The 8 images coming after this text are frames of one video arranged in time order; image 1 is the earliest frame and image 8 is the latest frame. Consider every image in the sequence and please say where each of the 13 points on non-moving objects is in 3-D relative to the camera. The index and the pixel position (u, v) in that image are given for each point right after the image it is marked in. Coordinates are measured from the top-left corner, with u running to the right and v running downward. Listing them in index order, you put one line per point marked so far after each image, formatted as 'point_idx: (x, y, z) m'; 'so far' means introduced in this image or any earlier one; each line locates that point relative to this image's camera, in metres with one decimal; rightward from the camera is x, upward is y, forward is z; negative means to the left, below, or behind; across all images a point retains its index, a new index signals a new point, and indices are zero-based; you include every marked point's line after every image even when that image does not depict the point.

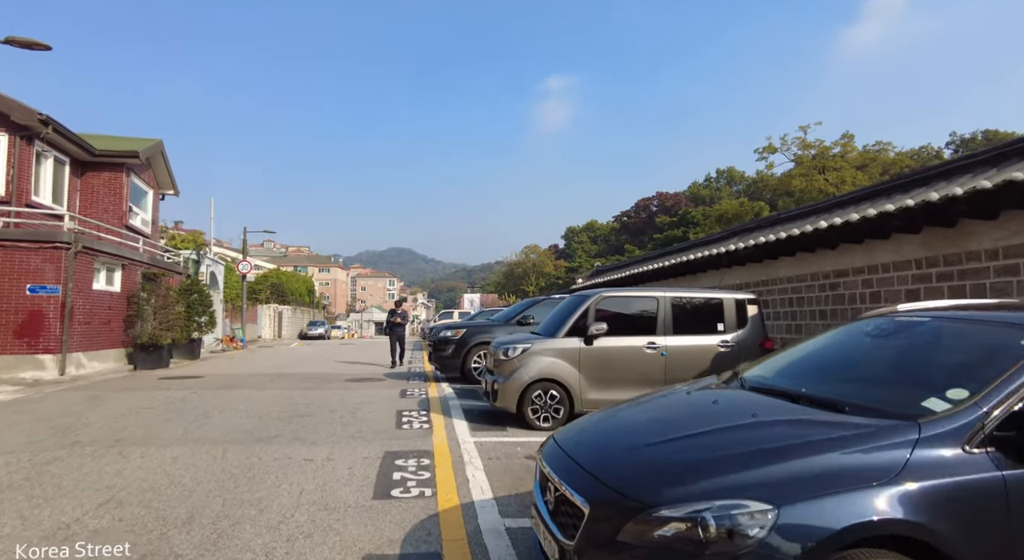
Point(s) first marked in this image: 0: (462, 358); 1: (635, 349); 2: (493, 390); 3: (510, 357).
0: (-1.0, -1.6, +11.6) m
1: (+1.6, -0.9, +7.2) m
2: (-0.2, -1.4, +7.3) m
3: (0.0, -1.0, +7.2) m
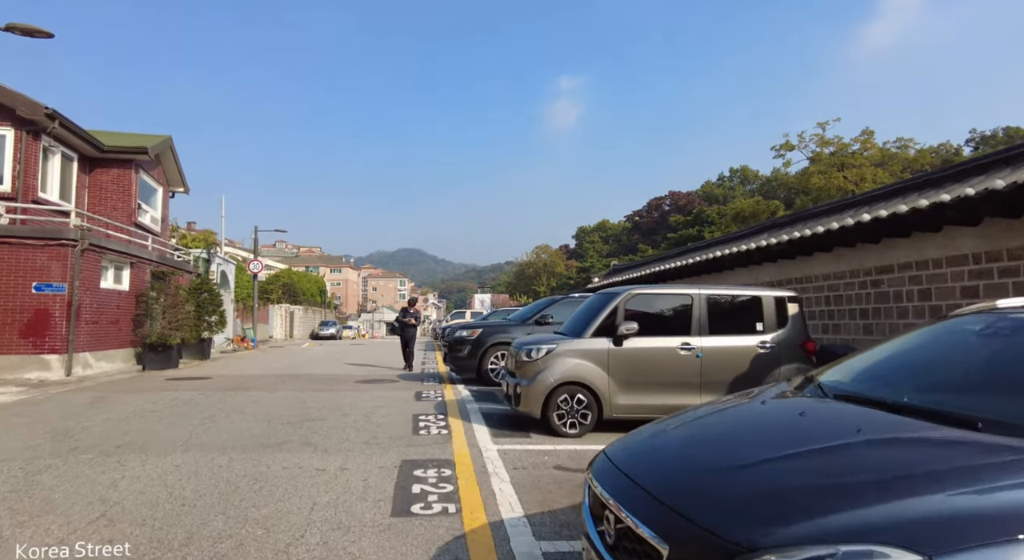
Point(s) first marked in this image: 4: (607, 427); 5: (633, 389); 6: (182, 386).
0: (-0.7, -1.5, +11.2) m
1: (+1.8, -0.8, +6.8) m
2: (0.0, -1.4, +6.9) m
3: (+0.3, -0.9, +6.8) m
4: (+1.2, -1.8, +6.9) m
5: (+1.4, -1.3, +6.7) m
6: (-6.1, -1.9, +10.7) m
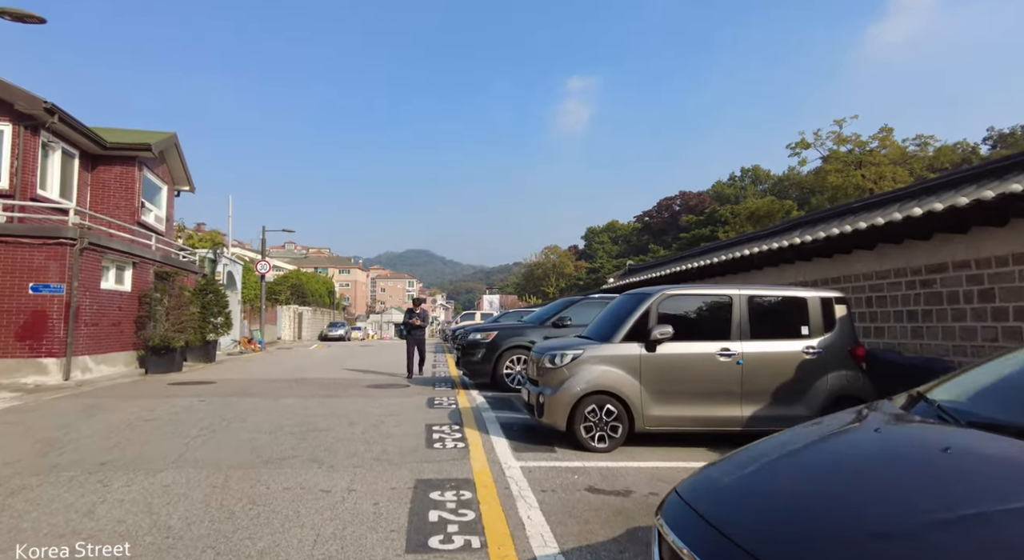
0: (-0.4, -1.5, +10.6) m
1: (+2.1, -0.8, +6.2) m
2: (+0.3, -1.4, +6.3) m
3: (+0.5, -0.9, +6.2) m
4: (+1.4, -1.8, +6.4) m
5: (+1.6, -1.3, +6.1) m
6: (-5.8, -2.0, +10.2) m
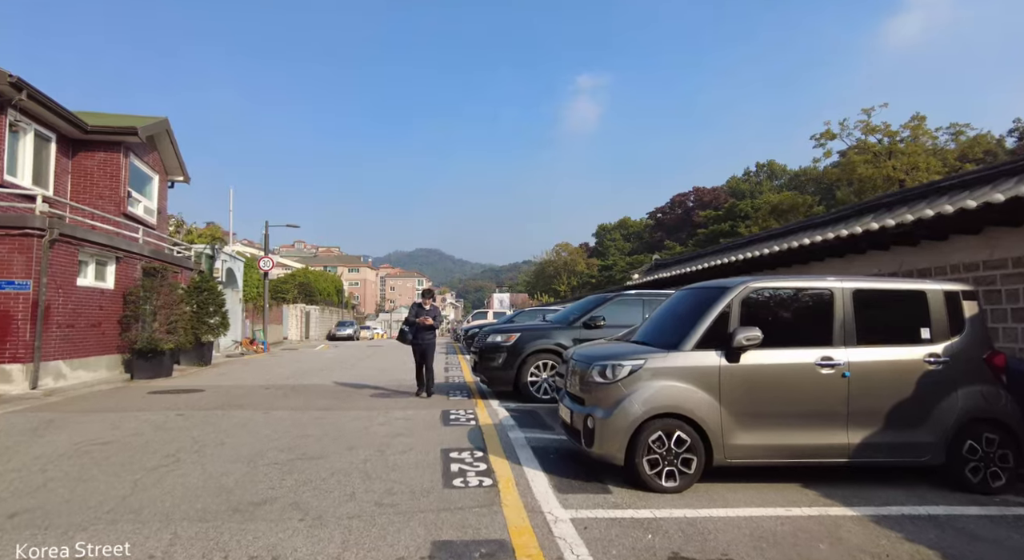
0: (0.0, -1.4, +9.3) m
1: (+2.4, -0.7, +4.8) m
2: (+0.6, -1.3, +5.0) m
3: (+0.8, -0.8, +4.8) m
4: (+1.7, -1.7, +5.0) m
5: (+2.0, -1.2, +4.7) m
6: (-5.4, -1.9, +8.9) m
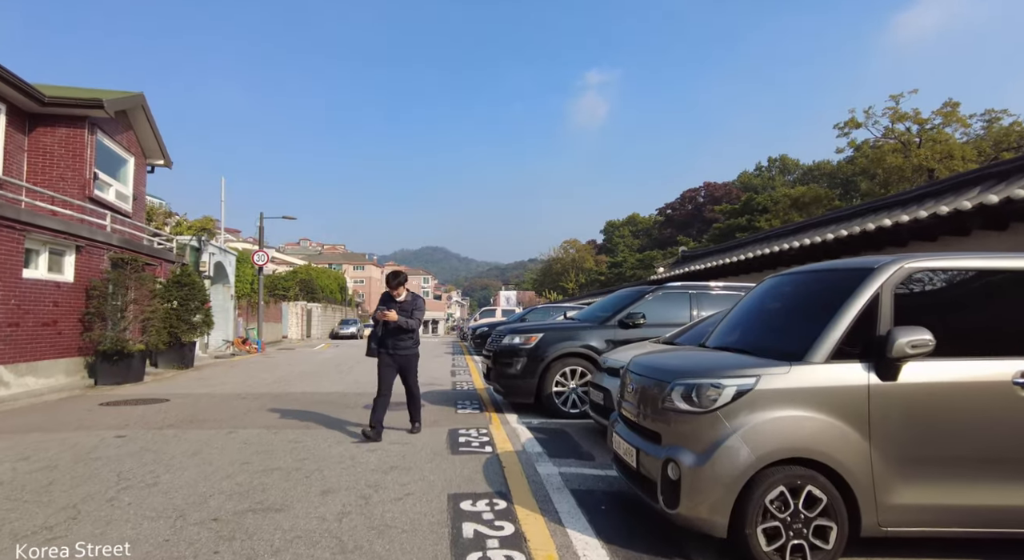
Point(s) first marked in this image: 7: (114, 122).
0: (+0.3, -1.3, +7.7) m
1: (+2.6, -0.6, +3.2) m
2: (+0.9, -1.1, +3.4) m
3: (+1.1, -0.7, +3.2) m
4: (+2.0, -1.6, +3.4) m
5: (+2.2, -1.0, +3.1) m
6: (-5.1, -1.7, +7.4) m
7: (-8.7, +3.5, +12.7) m
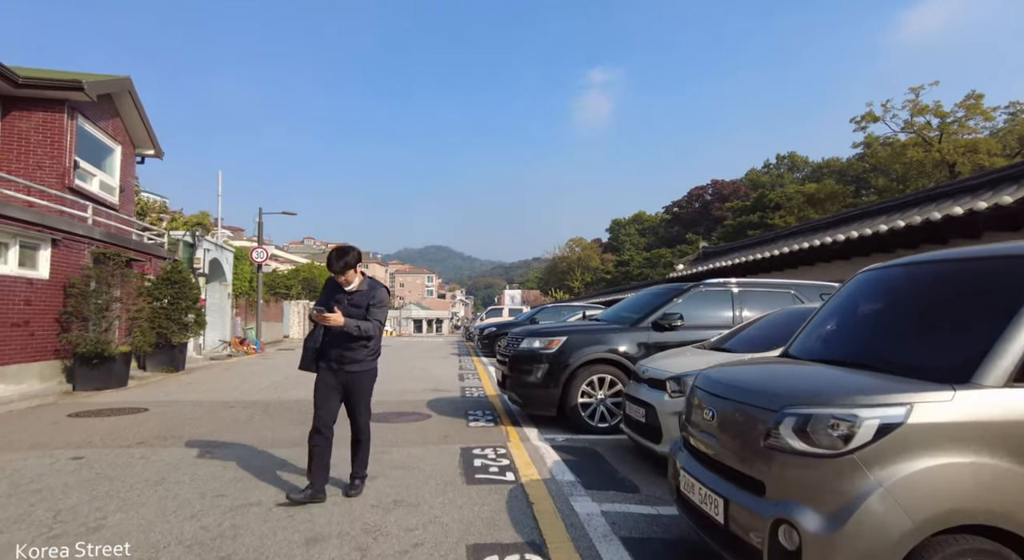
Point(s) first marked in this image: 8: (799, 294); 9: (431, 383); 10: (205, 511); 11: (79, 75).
0: (+0.6, -1.3, +6.8) m
1: (+2.8, -0.6, +2.2) m
2: (+1.1, -1.1, +2.4) m
3: (+1.3, -0.7, +2.3) m
4: (+2.2, -1.5, +2.4) m
5: (+2.4, -1.0, +2.2) m
6: (-4.9, -1.7, +6.5) m
7: (-8.5, +3.5, +11.8) m
8: (+3.7, -0.2, +7.5) m
9: (-1.6, -2.0, +11.6) m
10: (-2.1, -1.6, +3.9) m
11: (-8.7, +4.1, +11.6) m
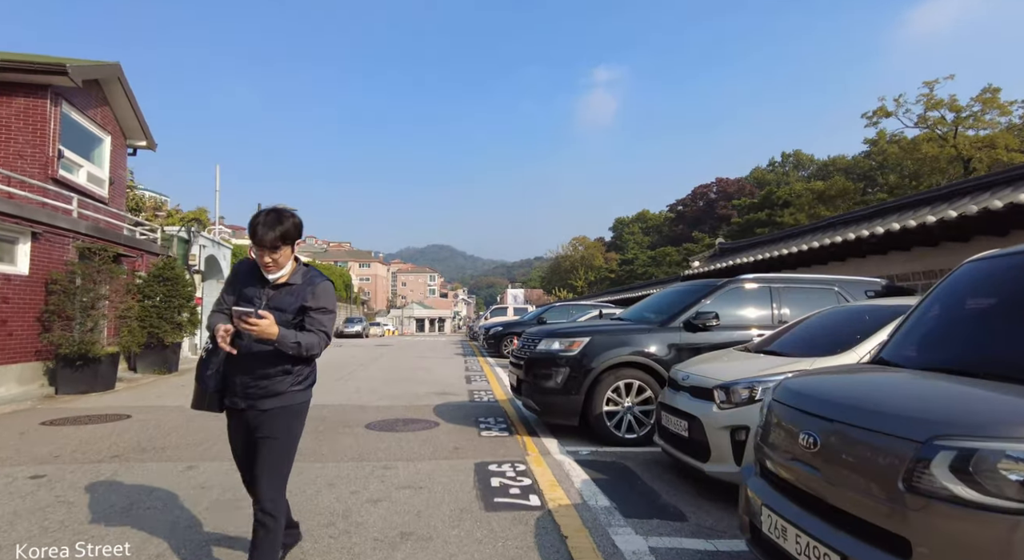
0: (+0.7, -1.2, +6.1) m
1: (+3.0, -0.5, +1.6) m
2: (+1.2, -1.0, +1.8) m
3: (+1.4, -0.6, +1.6) m
4: (+2.4, -1.5, +1.8) m
5: (+2.6, -0.9, +1.5) m
6: (-4.7, -1.6, +5.8) m
7: (-8.3, +3.6, +11.2) m
8: (+3.9, -0.1, +6.9) m
9: (-1.4, -2.0, +11.0) m
10: (-1.9, -1.5, +3.3) m
11: (-8.5, +4.2, +11.0) m
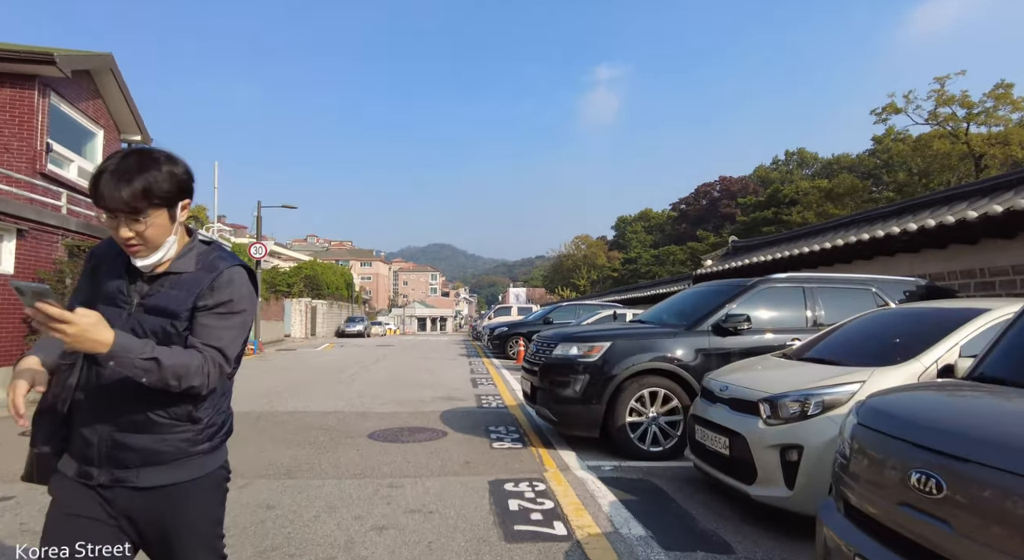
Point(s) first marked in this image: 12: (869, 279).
0: (+0.9, -1.2, +5.6) m
1: (+3.2, -0.5, +1.1) m
2: (+1.4, -1.1, +1.3) m
3: (+1.6, -0.6, +1.2) m
4: (+2.5, -1.5, +1.3) m
5: (+2.7, -1.0, +1.0) m
6: (-4.5, -1.6, +5.4) m
7: (-8.1, +3.6, +10.7) m
8: (+4.1, -0.1, +6.4) m
9: (-1.3, -2.0, +10.5) m
10: (-1.8, -1.5, +2.8) m
11: (-8.3, +4.2, +10.6) m
12: (+4.0, 0.0, +6.5) m
